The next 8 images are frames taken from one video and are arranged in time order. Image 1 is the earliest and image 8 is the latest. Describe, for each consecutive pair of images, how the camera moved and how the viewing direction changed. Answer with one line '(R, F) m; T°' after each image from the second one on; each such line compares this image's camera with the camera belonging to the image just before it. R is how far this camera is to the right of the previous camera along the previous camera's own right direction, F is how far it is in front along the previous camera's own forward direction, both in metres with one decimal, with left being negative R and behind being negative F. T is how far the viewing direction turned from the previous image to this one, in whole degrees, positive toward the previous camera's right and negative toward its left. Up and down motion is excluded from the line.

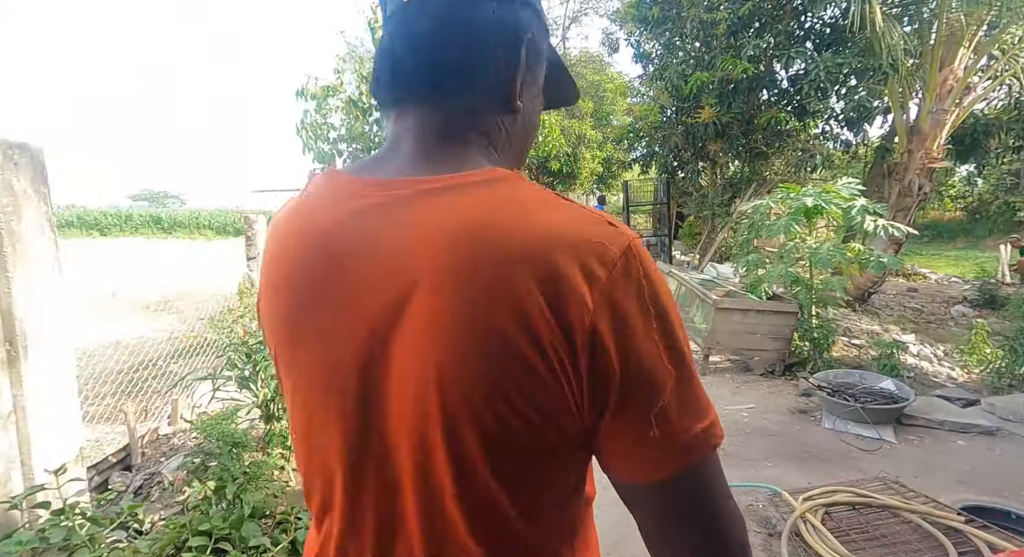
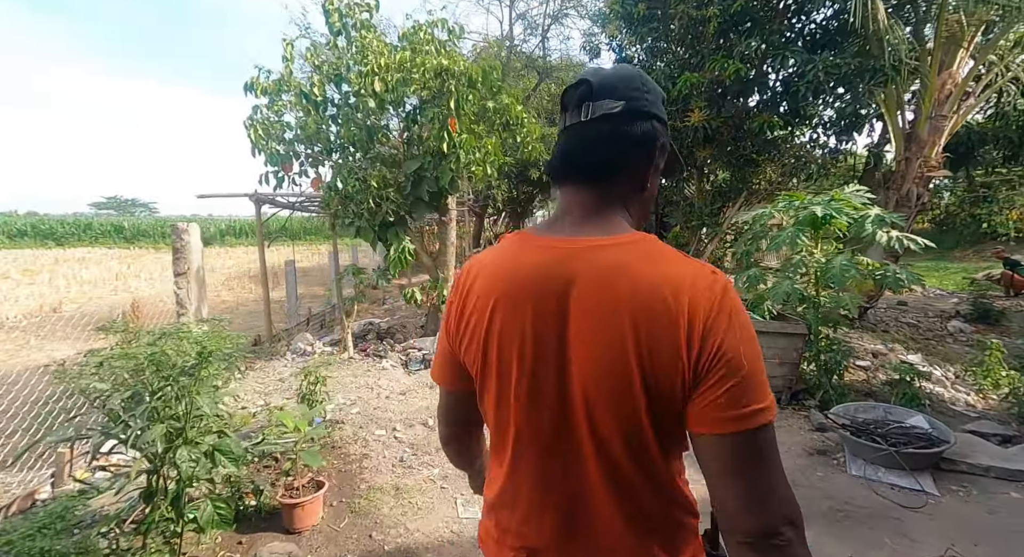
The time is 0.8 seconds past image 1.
(0.0, +0.6) m; +2°
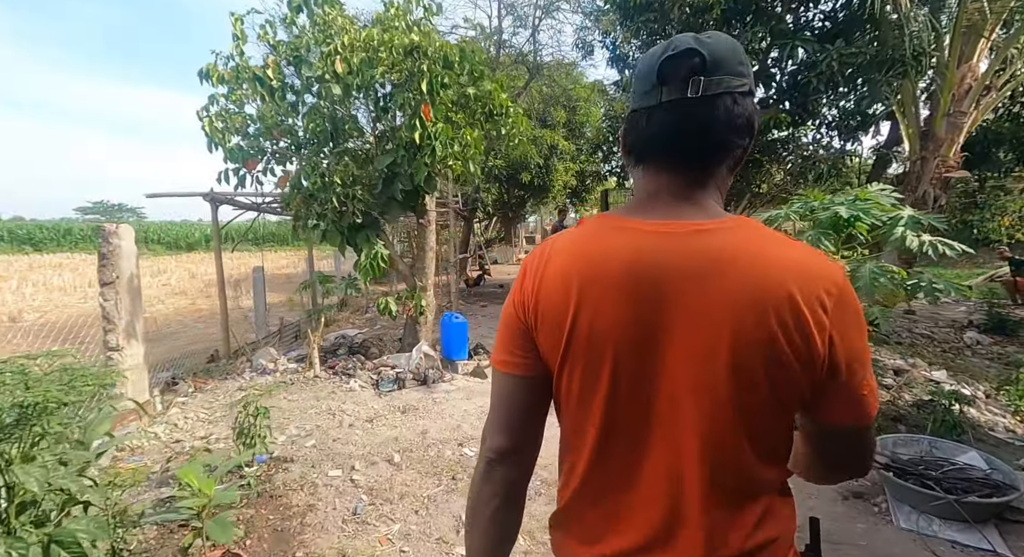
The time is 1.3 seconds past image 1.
(+0.1, +0.6) m; +1°
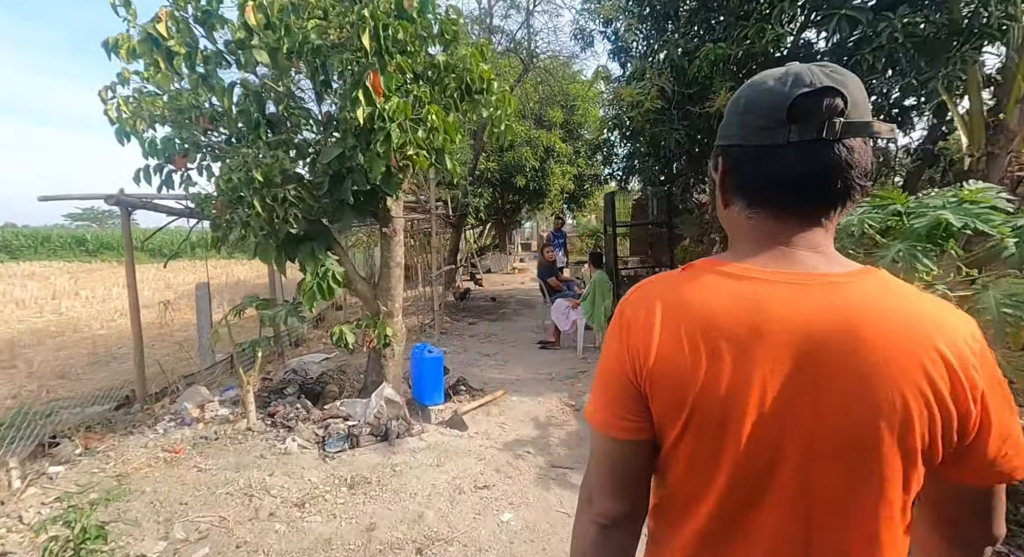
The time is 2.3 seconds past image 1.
(+0.1, +1.1) m; 0°
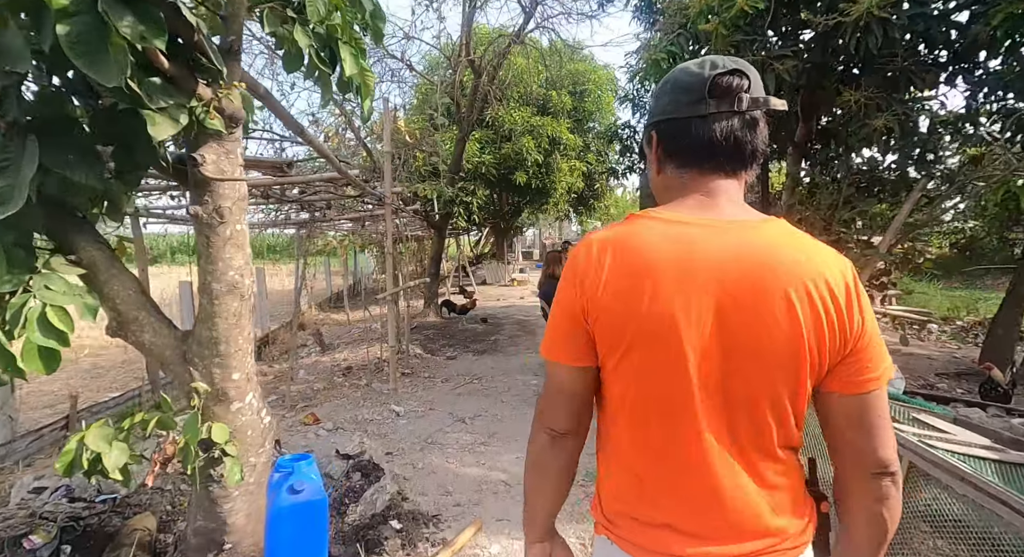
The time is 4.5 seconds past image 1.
(+0.1, +2.5) m; 0°
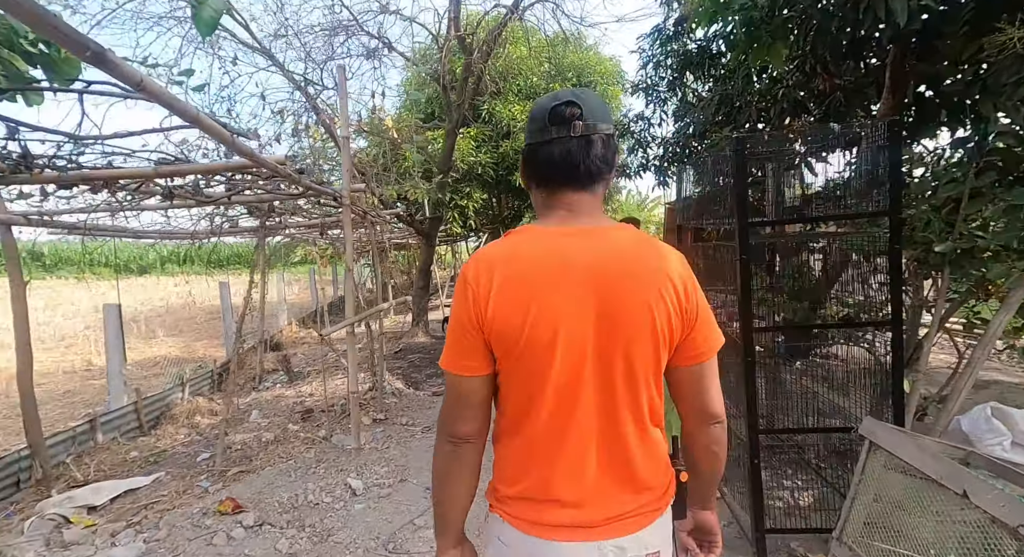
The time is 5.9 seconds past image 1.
(0.0, +1.3) m; 0°
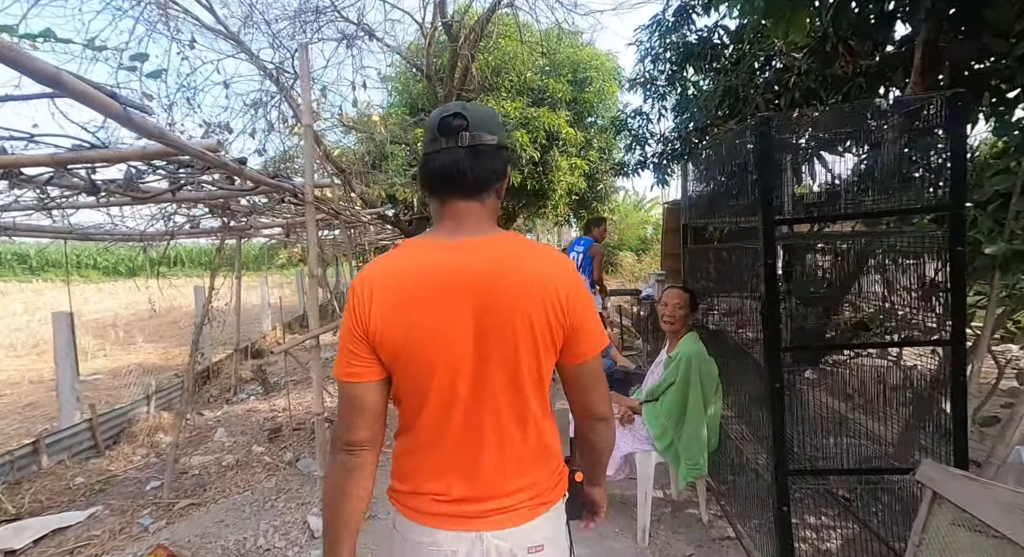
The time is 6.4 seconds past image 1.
(+0.1, +0.5) m; 0°
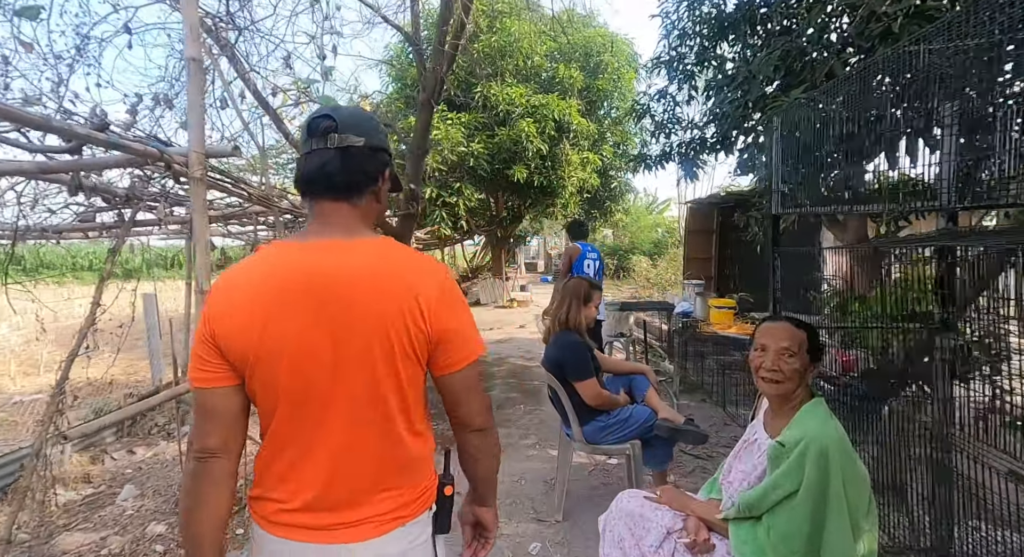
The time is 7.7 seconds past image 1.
(+0.1, +1.3) m; -1°
